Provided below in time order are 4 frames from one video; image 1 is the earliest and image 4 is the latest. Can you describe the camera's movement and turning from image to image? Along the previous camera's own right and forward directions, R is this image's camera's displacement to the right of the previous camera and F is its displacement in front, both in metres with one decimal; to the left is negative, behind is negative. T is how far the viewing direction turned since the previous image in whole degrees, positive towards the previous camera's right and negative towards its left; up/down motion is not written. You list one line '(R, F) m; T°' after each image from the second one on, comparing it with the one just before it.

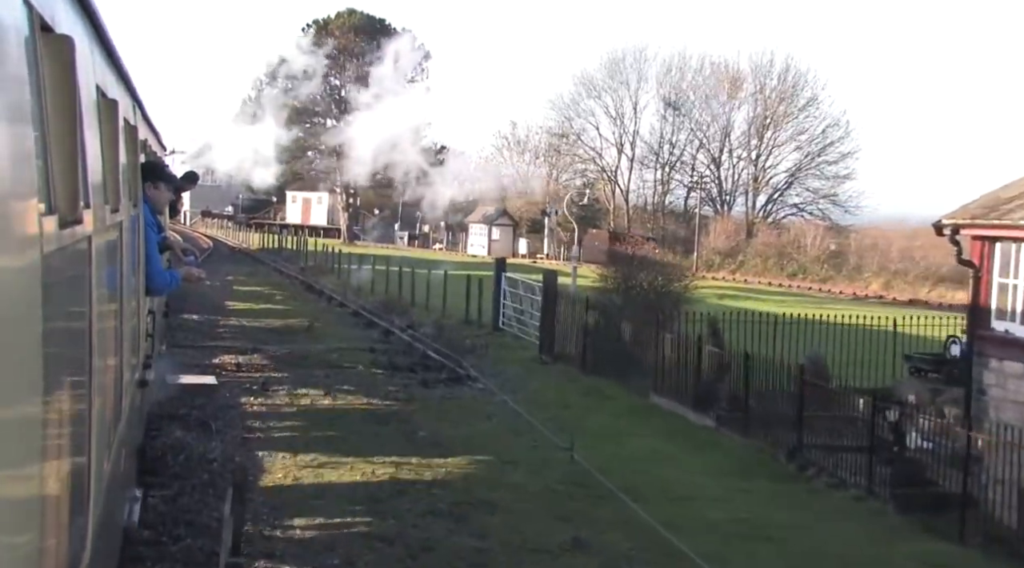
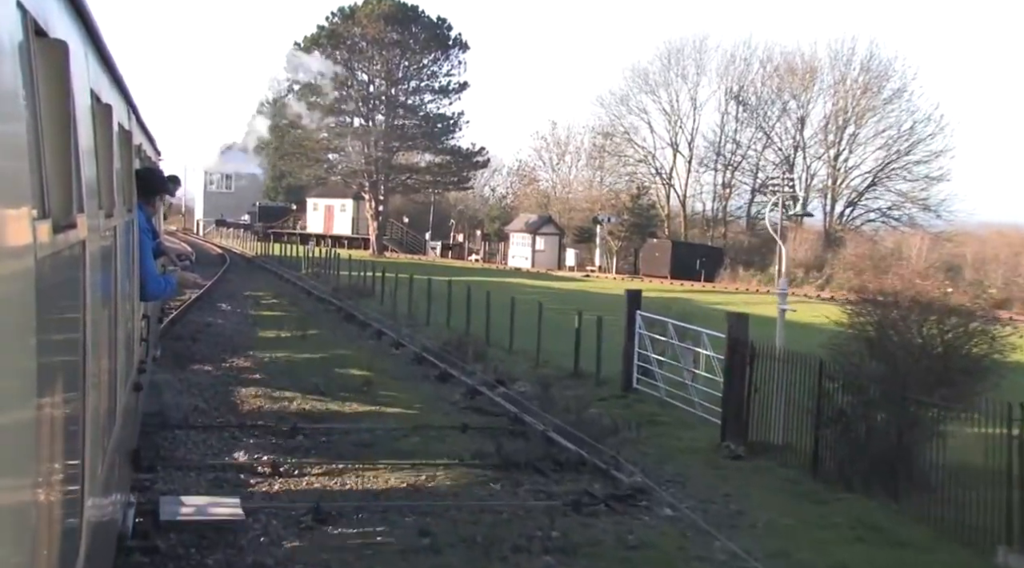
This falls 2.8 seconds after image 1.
(-0.3, +0.9) m; -1°
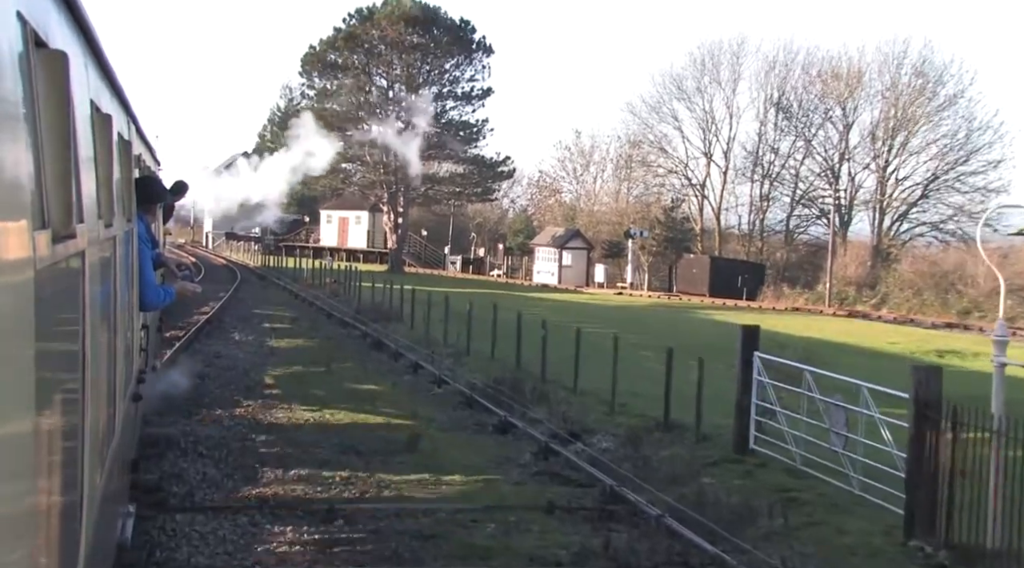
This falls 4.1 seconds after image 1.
(-0.1, +0.5) m; 0°
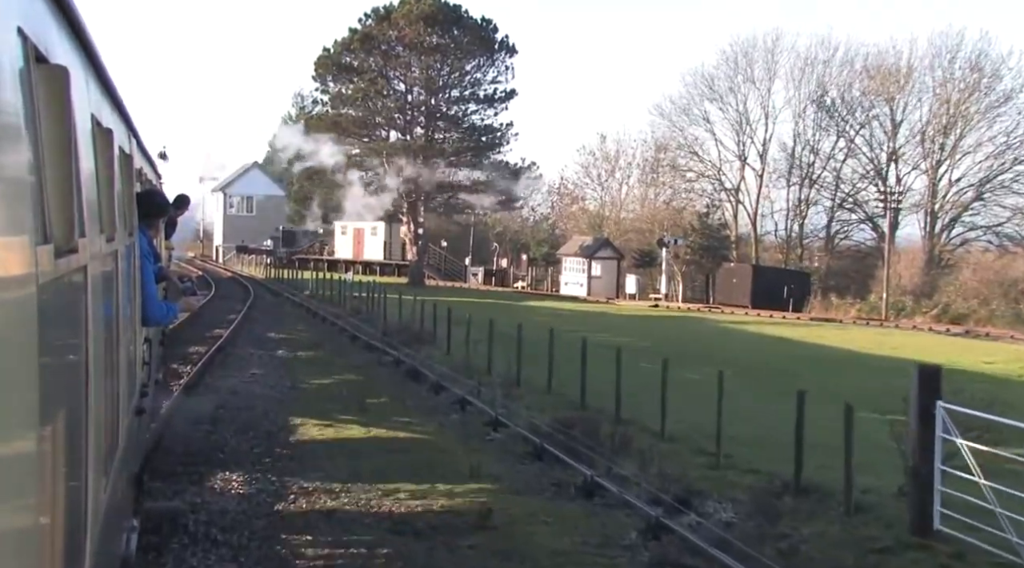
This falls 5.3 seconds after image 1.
(-0.1, +0.4) m; 0°
